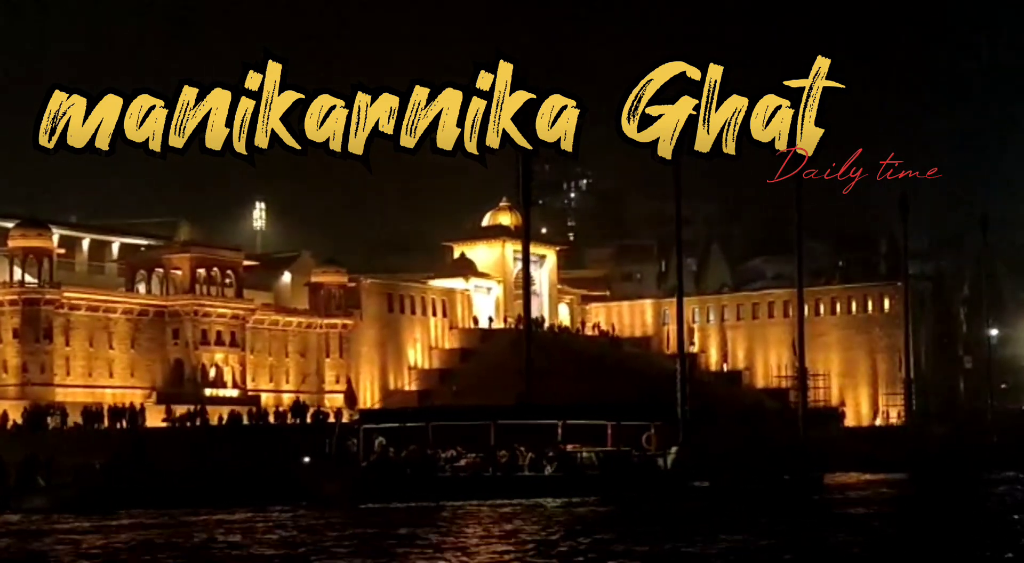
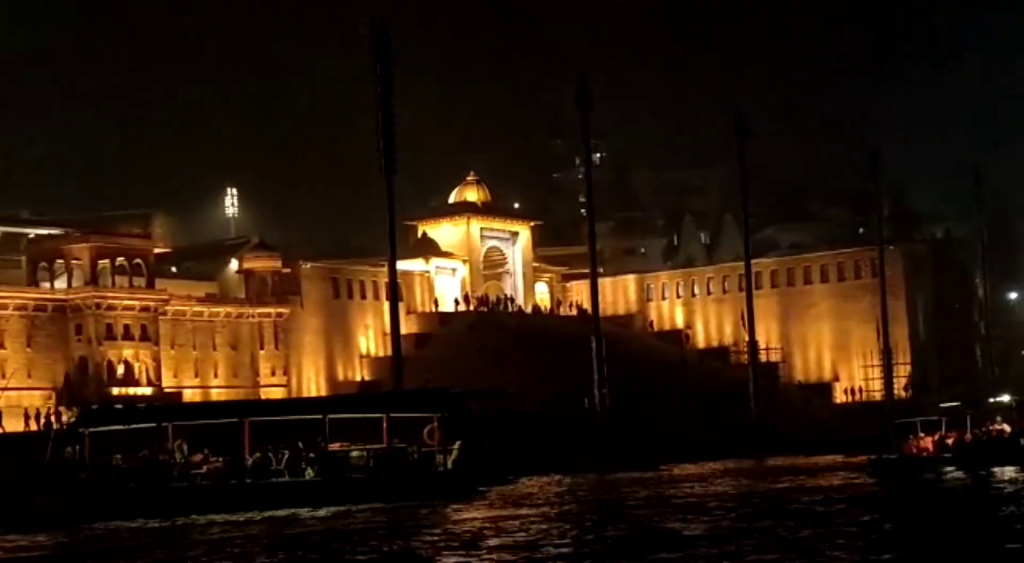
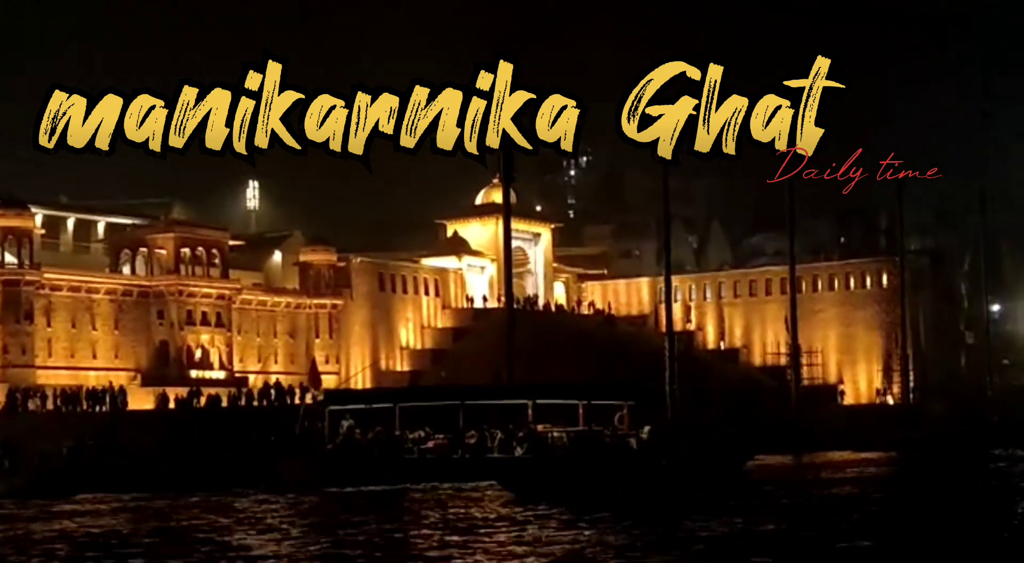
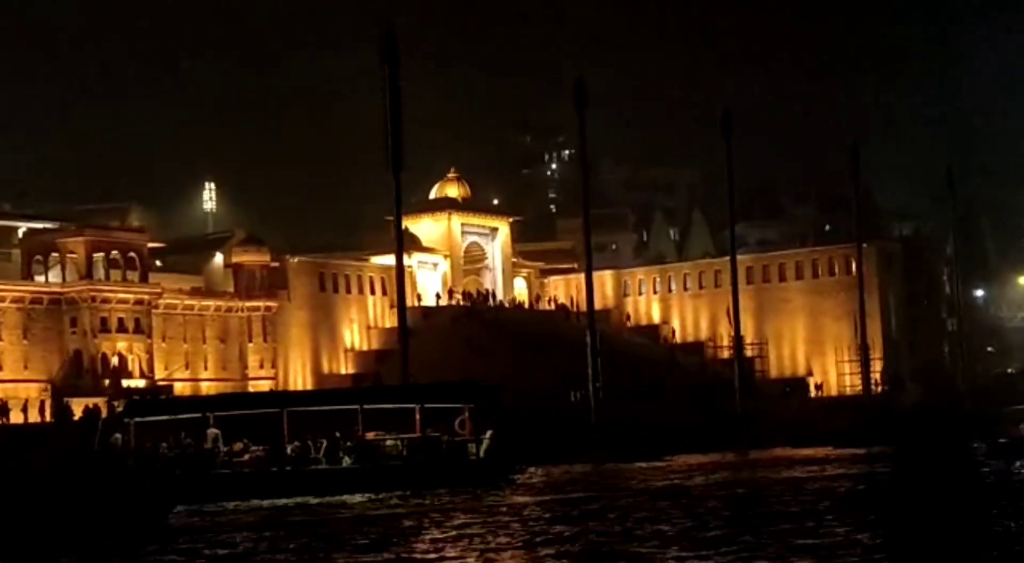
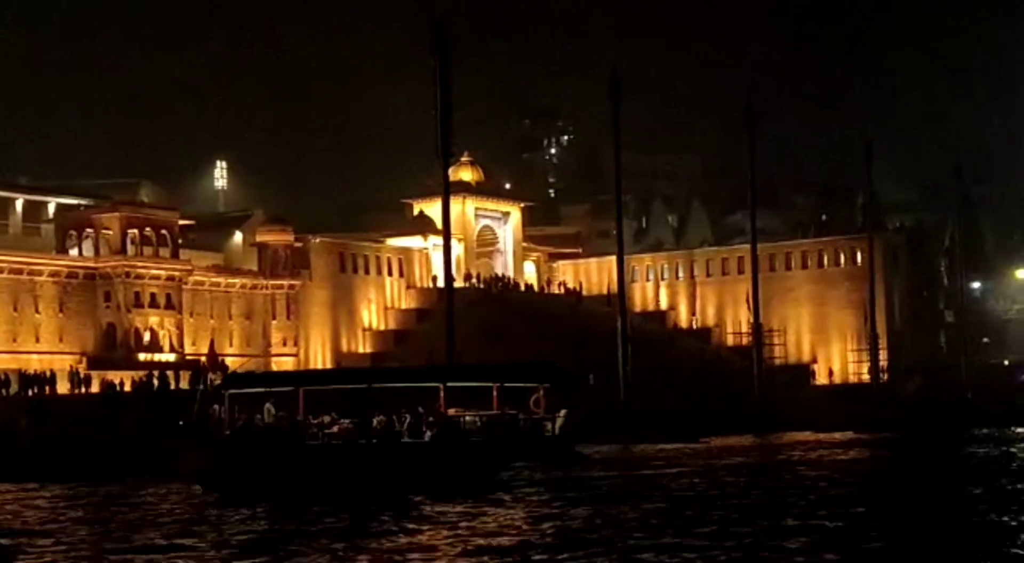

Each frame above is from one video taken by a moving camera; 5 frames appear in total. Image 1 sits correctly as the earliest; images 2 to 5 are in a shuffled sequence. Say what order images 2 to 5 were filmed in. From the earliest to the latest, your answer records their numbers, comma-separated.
3, 5, 4, 2
